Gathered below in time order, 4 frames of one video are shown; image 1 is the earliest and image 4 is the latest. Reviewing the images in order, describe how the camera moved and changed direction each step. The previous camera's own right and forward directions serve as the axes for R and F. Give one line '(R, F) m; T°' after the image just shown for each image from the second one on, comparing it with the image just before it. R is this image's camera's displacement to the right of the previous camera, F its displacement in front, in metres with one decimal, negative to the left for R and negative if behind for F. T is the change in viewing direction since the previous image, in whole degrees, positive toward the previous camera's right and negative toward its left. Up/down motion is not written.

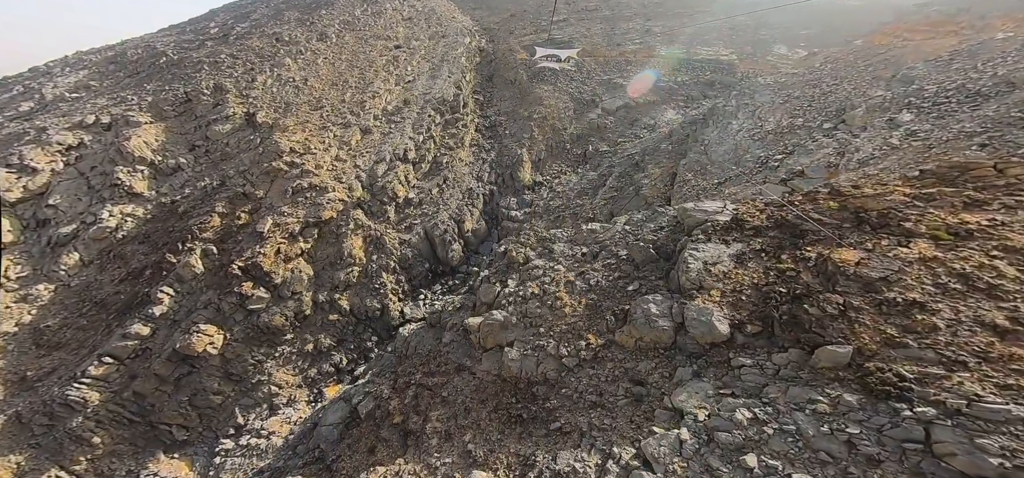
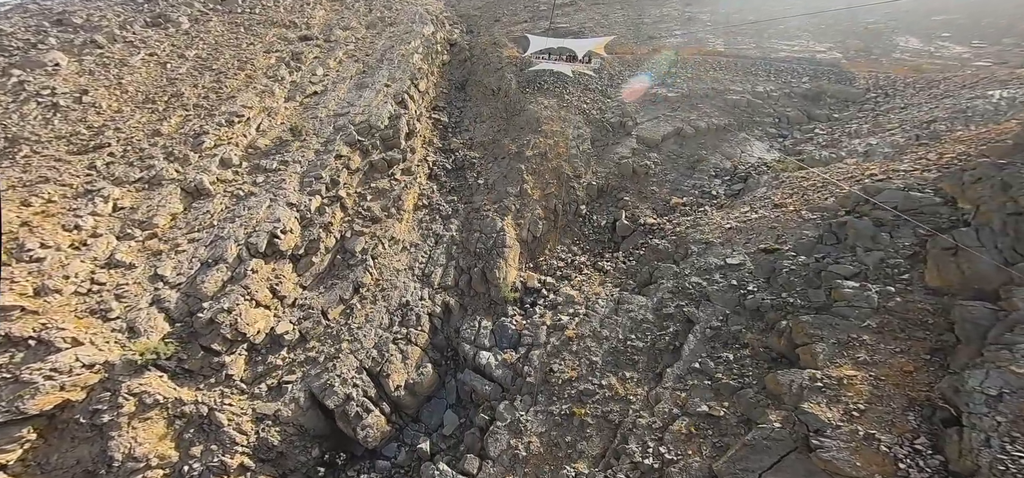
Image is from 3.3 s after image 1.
(+0.5, +5.5) m; -1°
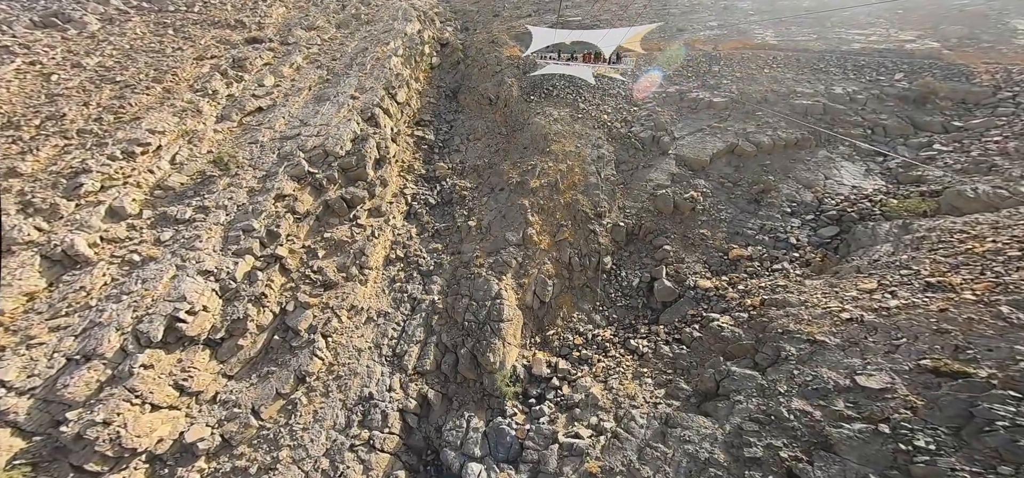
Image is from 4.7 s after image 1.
(+0.2, +1.6) m; -2°
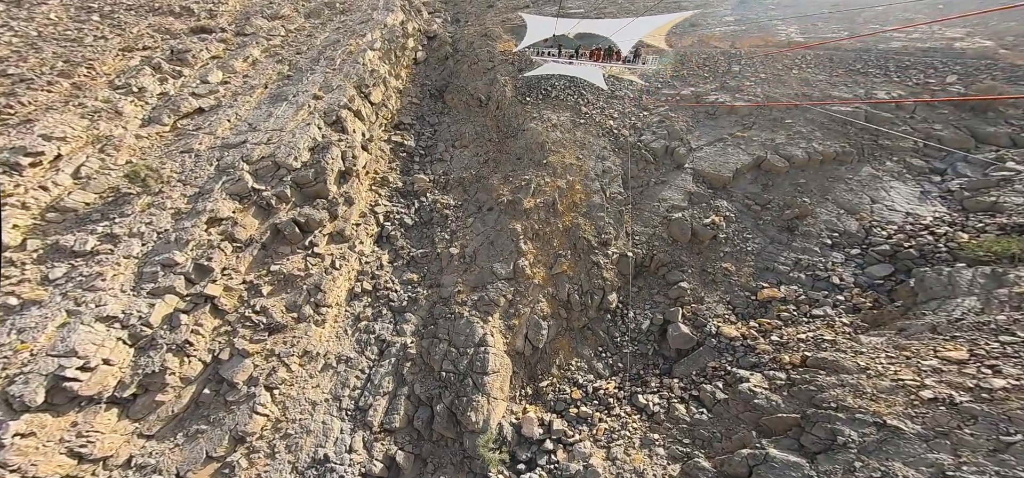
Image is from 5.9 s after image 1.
(+0.1, +0.7) m; 0°
